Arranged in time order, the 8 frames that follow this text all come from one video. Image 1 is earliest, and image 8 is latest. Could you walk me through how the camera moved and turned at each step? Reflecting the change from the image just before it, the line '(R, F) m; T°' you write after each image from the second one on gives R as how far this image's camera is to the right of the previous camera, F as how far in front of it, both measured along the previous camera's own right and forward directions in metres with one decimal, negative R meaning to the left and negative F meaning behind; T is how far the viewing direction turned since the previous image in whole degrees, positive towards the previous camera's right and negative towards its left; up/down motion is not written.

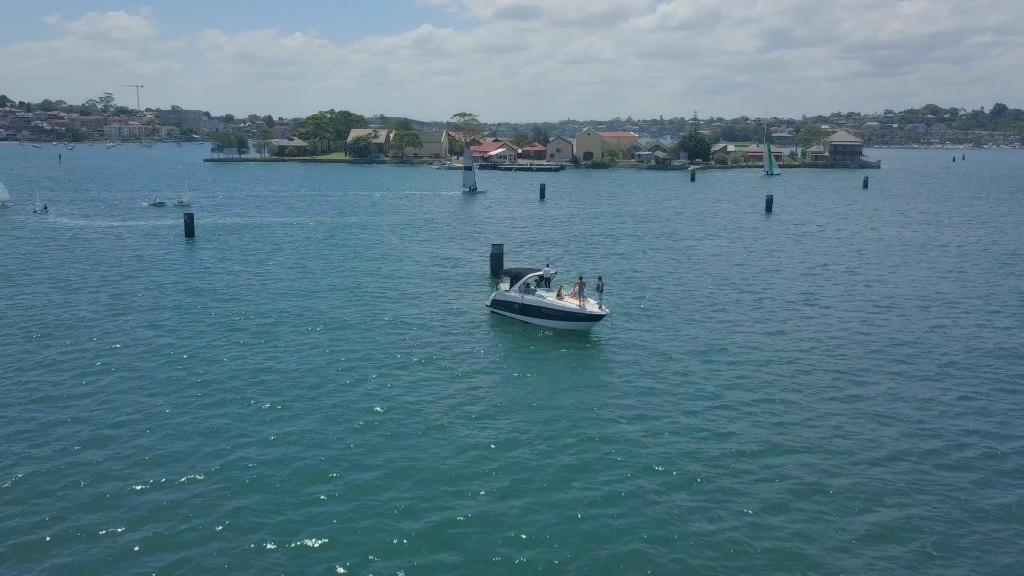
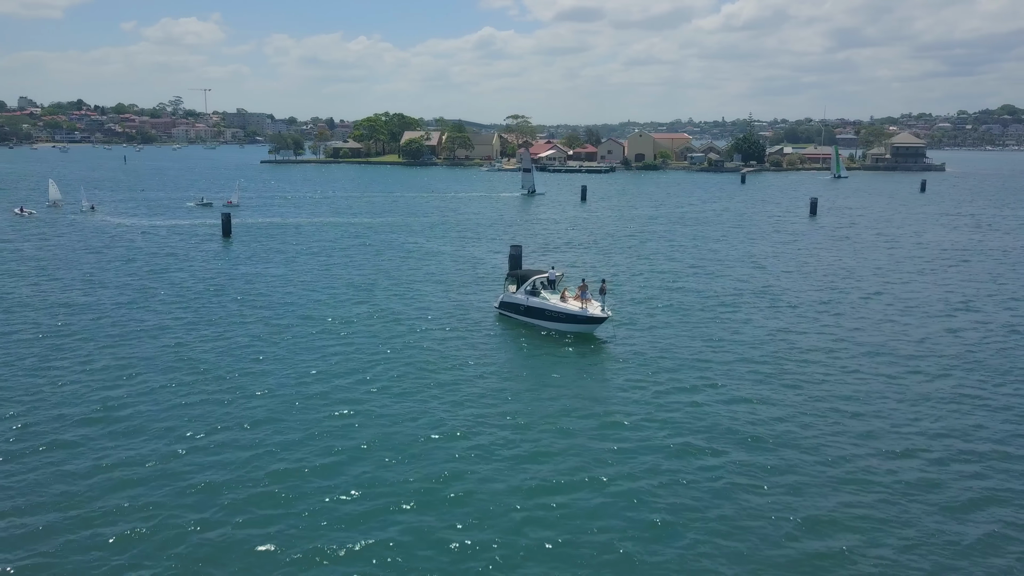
(+2.5, -0.3) m; -4°
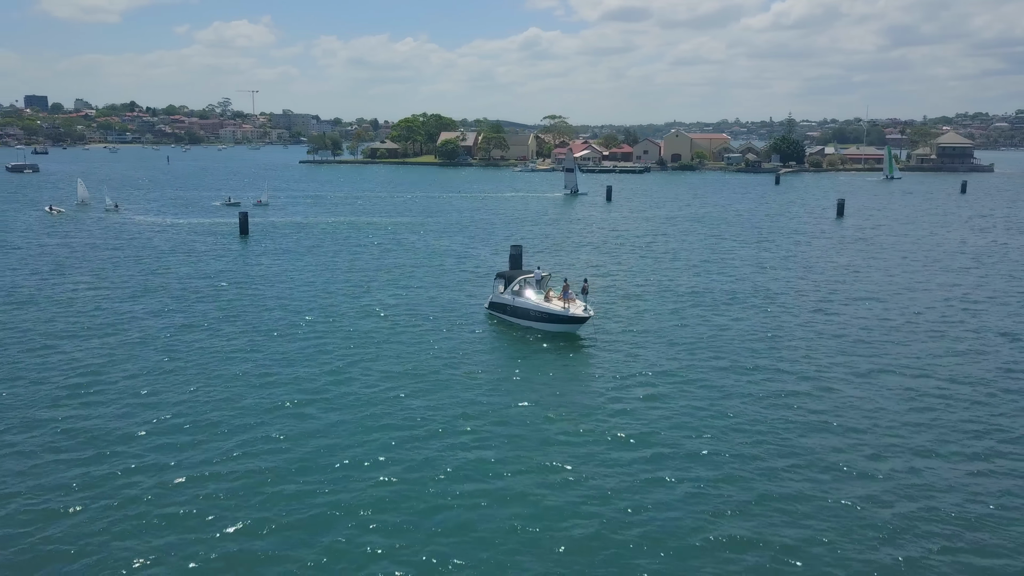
(+2.8, -0.3) m; -3°
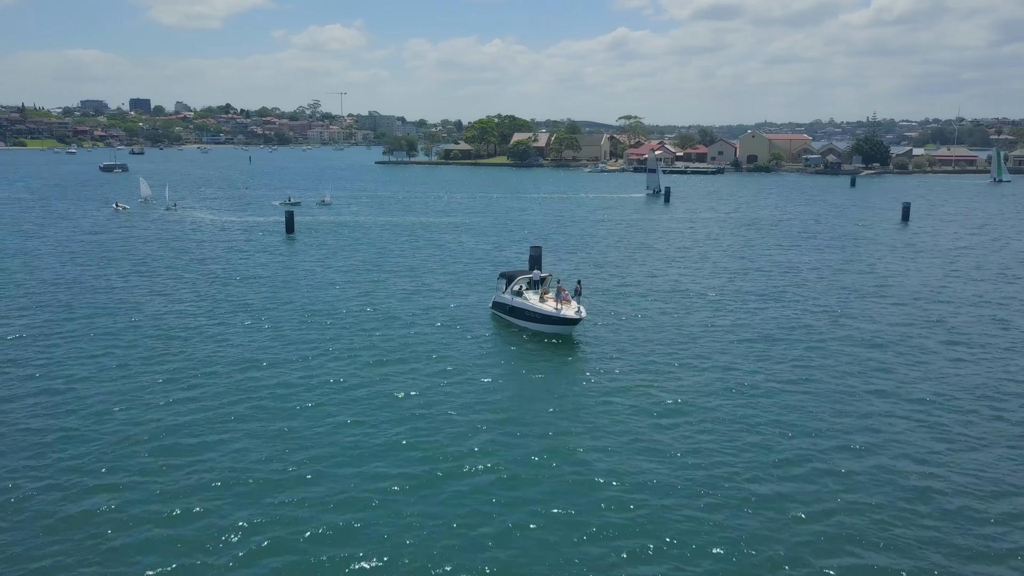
(+4.1, -0.1) m; -6°
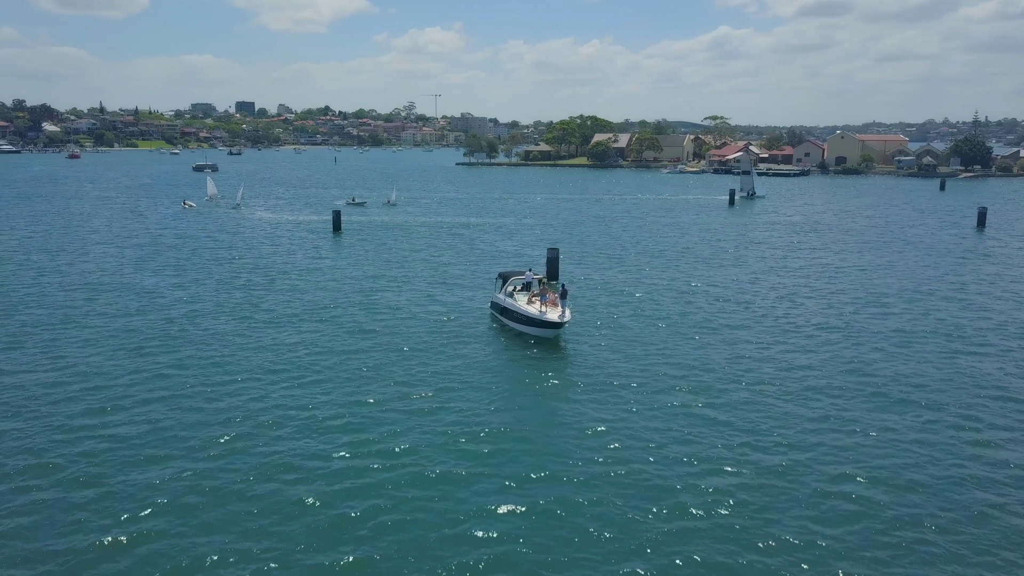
(+4.8, -0.1) m; -6°
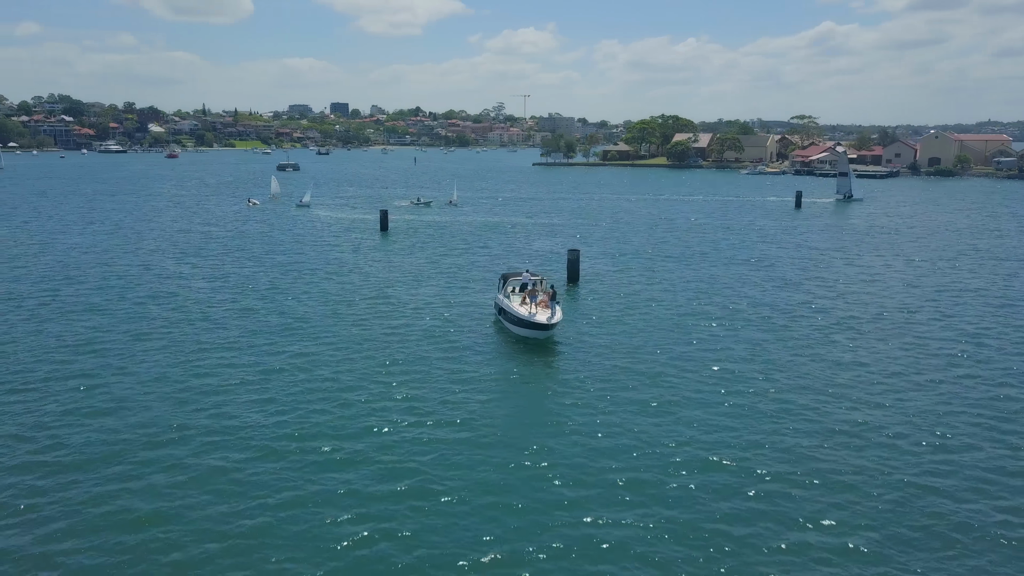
(+4.4, -0.1) m; -6°
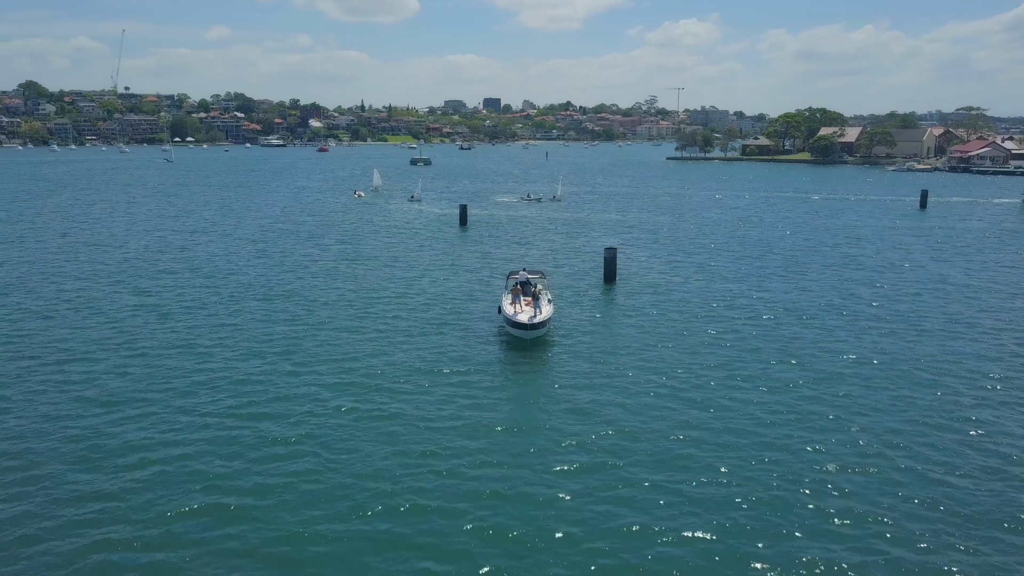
(+7.3, +0.3) m; -11°
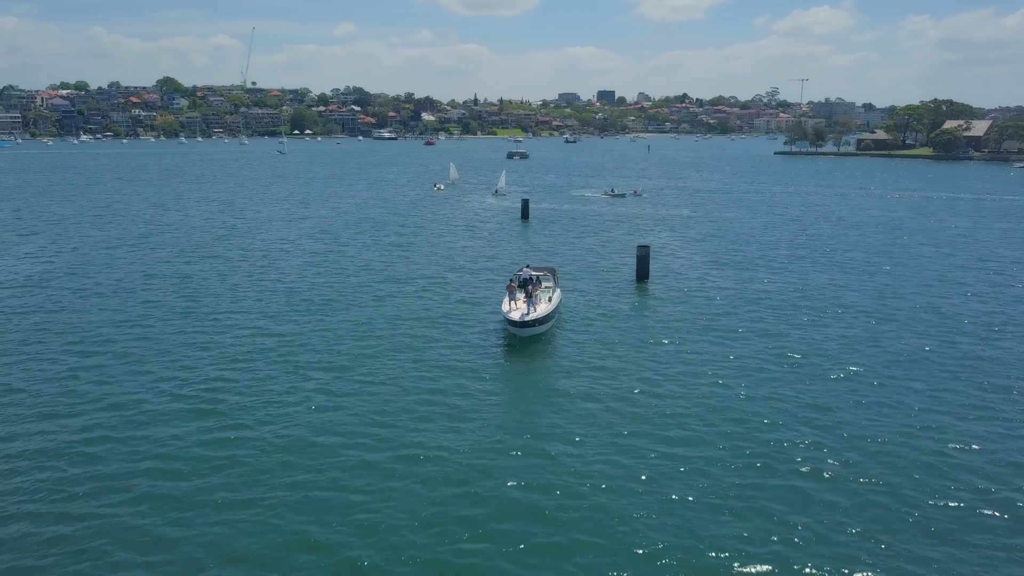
(+5.1, +0.2) m; -8°
